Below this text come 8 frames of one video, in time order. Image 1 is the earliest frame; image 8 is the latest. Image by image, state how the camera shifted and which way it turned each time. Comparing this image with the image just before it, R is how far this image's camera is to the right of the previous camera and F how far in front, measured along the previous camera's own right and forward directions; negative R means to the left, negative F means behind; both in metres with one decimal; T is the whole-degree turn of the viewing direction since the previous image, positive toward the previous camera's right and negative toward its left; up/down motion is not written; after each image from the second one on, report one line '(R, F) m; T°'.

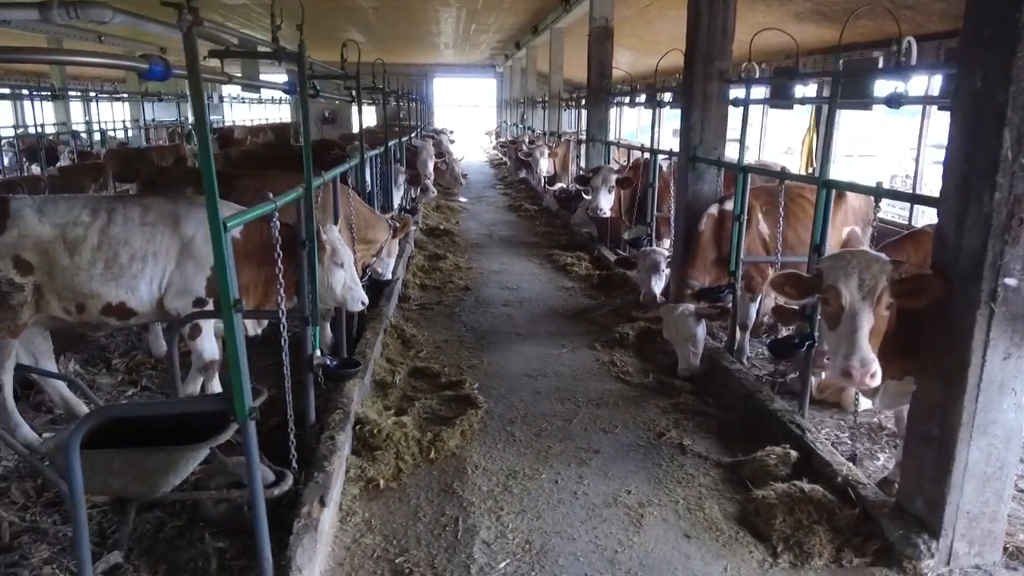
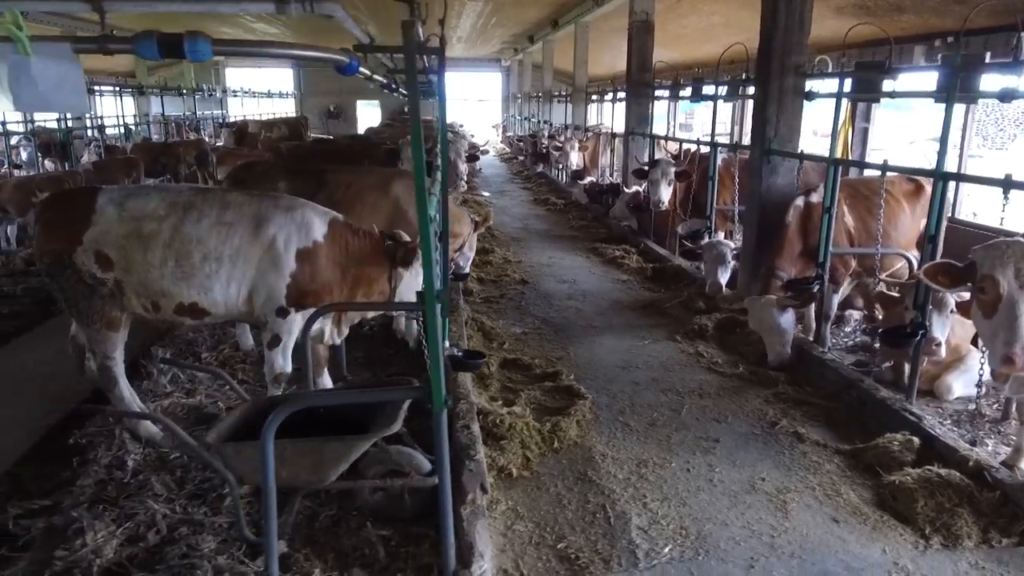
(-0.7, 0.0) m; +1°
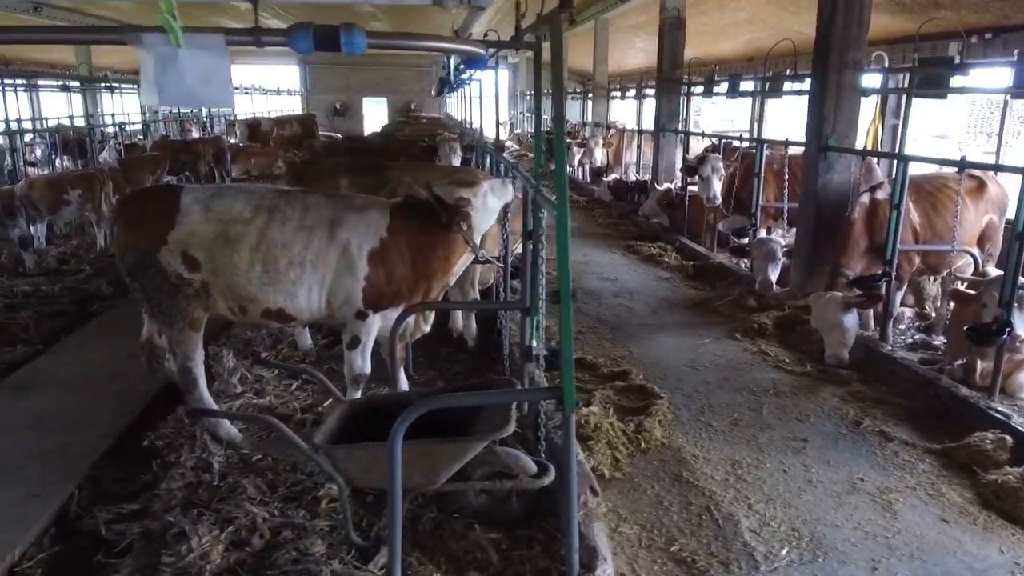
(-0.5, +0.1) m; 0°
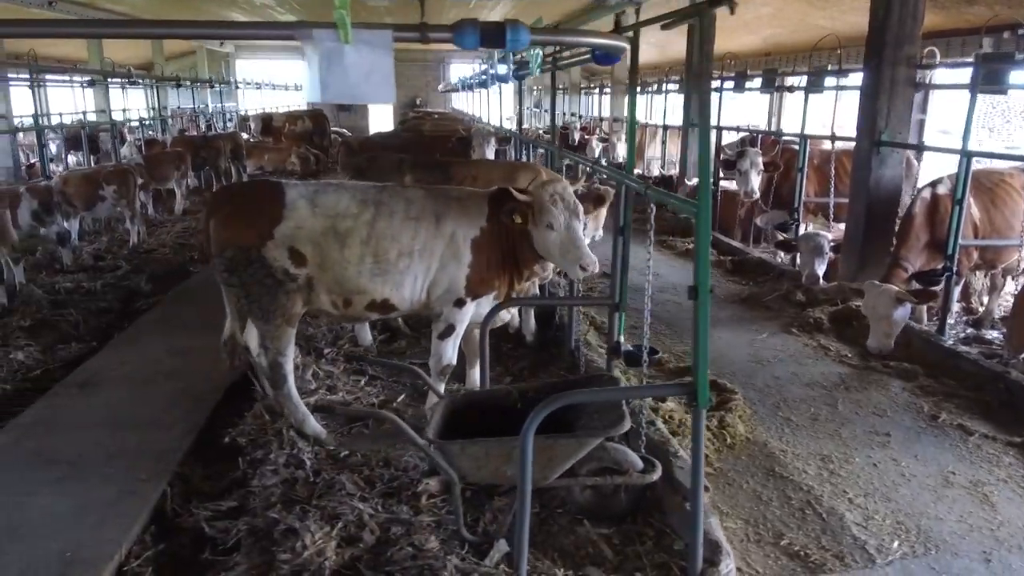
(-0.5, 0.0) m; +1°
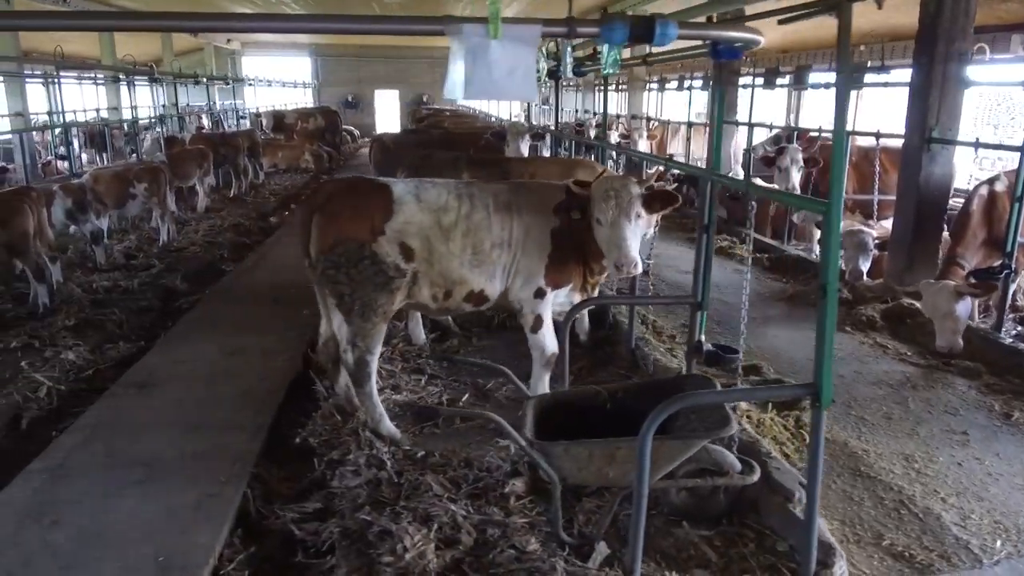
(-0.4, 0.0) m; 0°
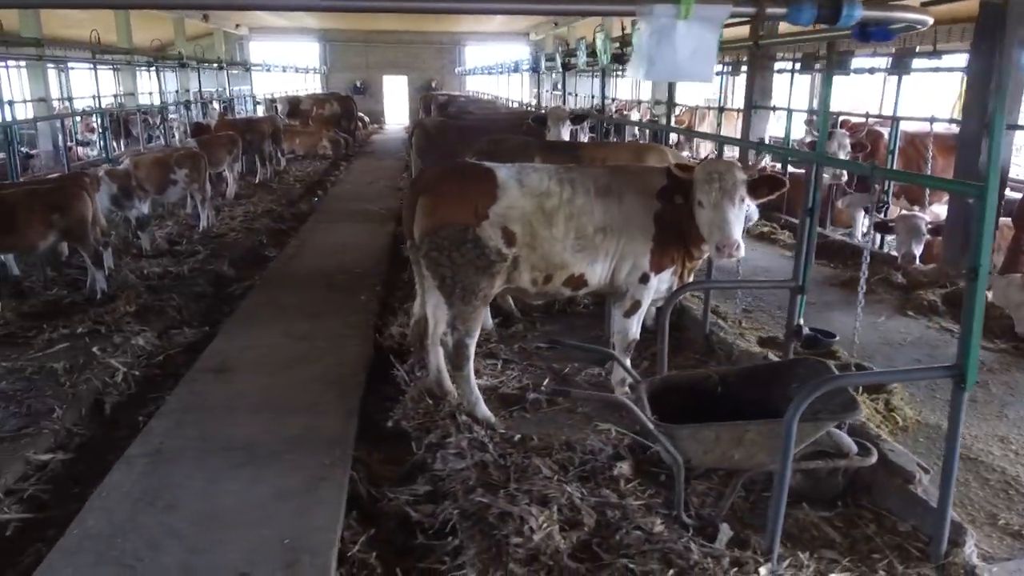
(-0.5, 0.0) m; 0°
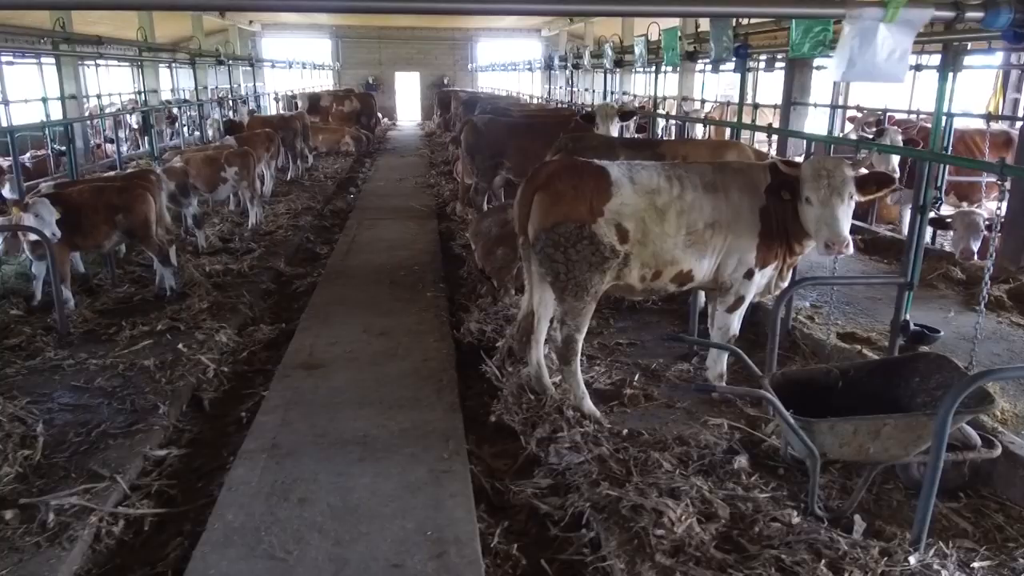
(-0.6, 0.0) m; 0°
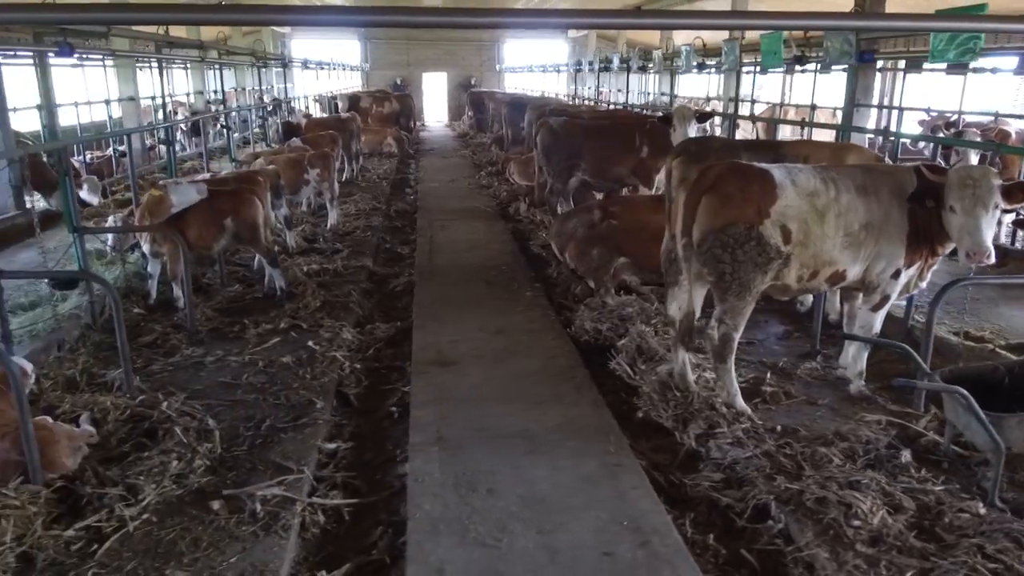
(-0.8, -0.1) m; 0°
